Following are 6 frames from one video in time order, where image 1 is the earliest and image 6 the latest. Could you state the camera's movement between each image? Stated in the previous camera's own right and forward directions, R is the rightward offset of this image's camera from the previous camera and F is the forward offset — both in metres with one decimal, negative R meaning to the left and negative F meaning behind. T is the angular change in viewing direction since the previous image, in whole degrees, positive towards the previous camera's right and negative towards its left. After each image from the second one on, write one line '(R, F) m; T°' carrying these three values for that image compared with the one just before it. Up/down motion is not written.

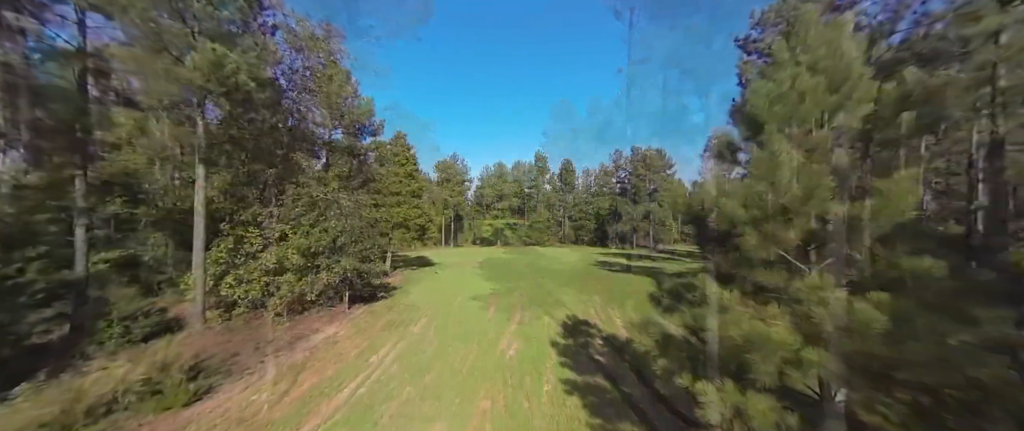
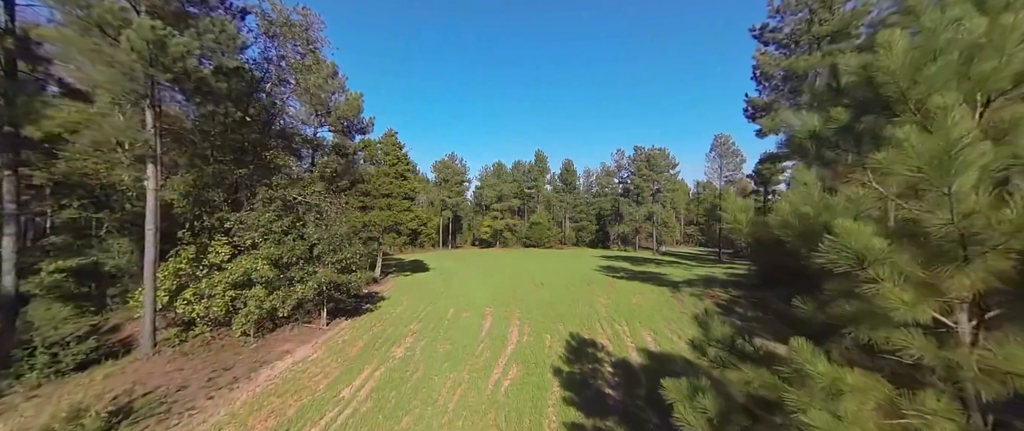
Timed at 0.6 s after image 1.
(+0.1, +1.2) m; 0°
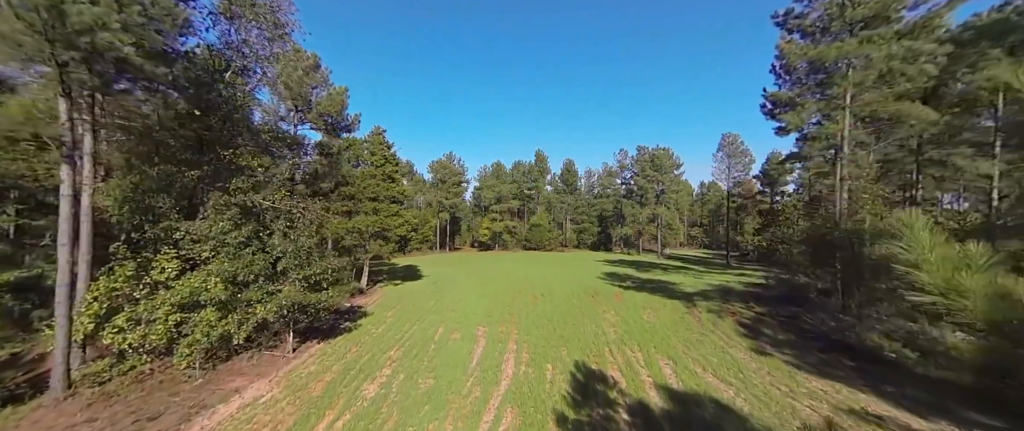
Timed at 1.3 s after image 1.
(+0.1, +1.4) m; 0°
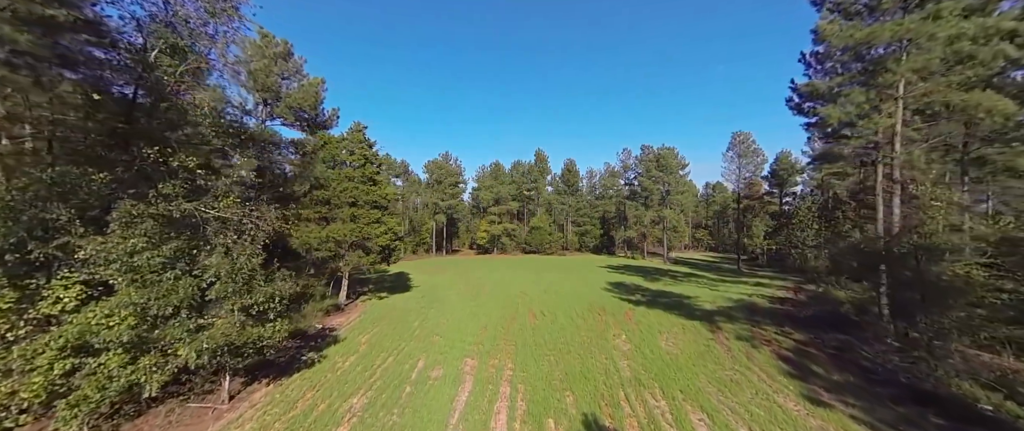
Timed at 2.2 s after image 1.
(+0.2, +1.9) m; 0°
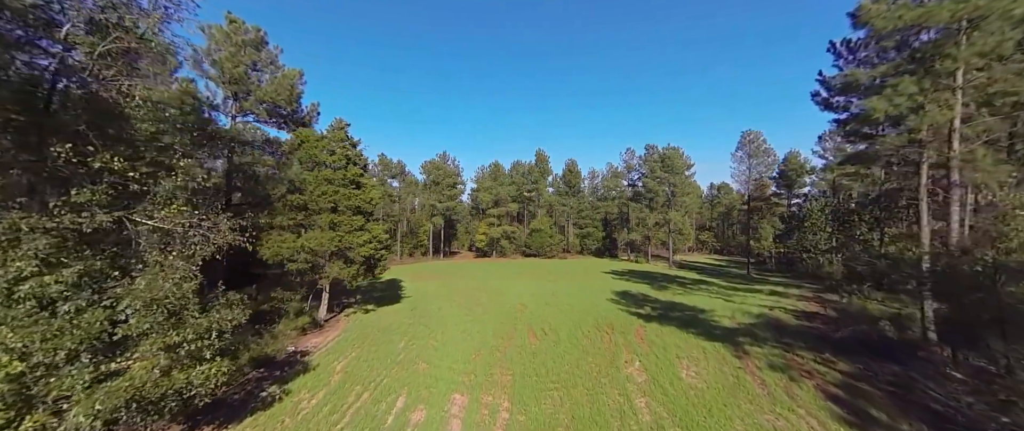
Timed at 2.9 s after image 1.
(+0.1, +1.5) m; 0°
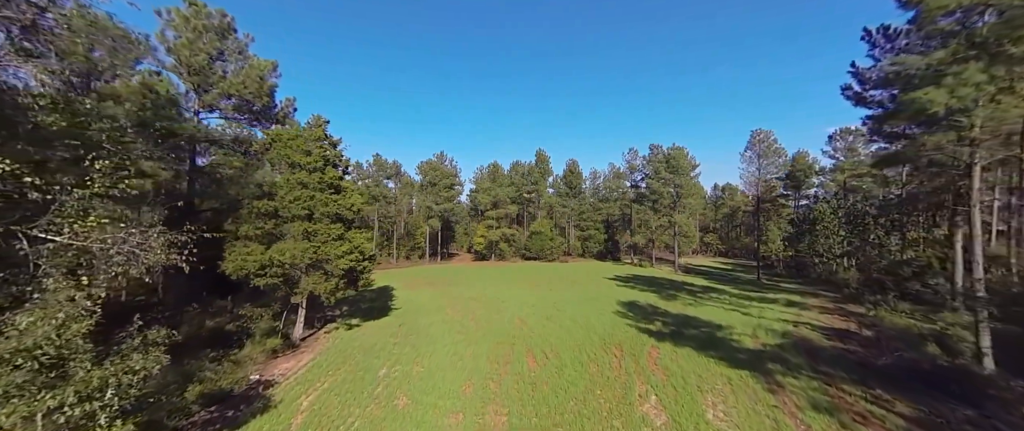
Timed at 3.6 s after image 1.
(+0.1, +1.4) m; 0°
